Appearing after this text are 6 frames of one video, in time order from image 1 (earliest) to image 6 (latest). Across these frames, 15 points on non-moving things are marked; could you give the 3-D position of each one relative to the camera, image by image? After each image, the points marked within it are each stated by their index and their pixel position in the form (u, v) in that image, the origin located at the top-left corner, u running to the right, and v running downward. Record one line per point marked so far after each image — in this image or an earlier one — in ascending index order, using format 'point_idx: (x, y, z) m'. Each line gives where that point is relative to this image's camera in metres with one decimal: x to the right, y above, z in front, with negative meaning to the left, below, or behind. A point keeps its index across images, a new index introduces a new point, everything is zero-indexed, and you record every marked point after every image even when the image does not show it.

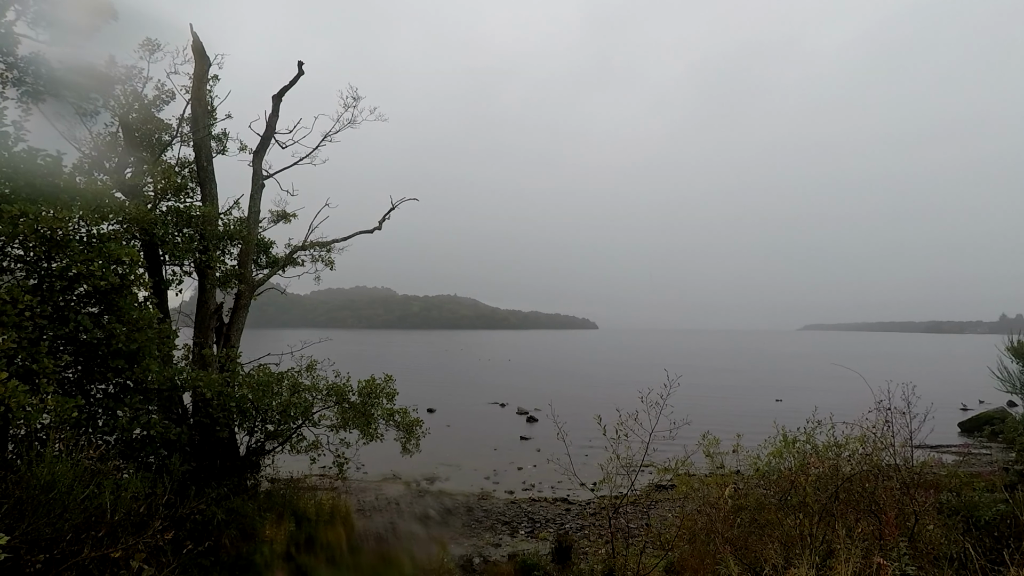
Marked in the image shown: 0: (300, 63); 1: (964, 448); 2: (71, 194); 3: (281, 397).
0: (-5.1, +5.4, +11.0) m
1: (+19.6, -7.0, +19.8) m
2: (-6.6, +1.4, +6.8) m
3: (-4.5, -2.1, +8.9) m
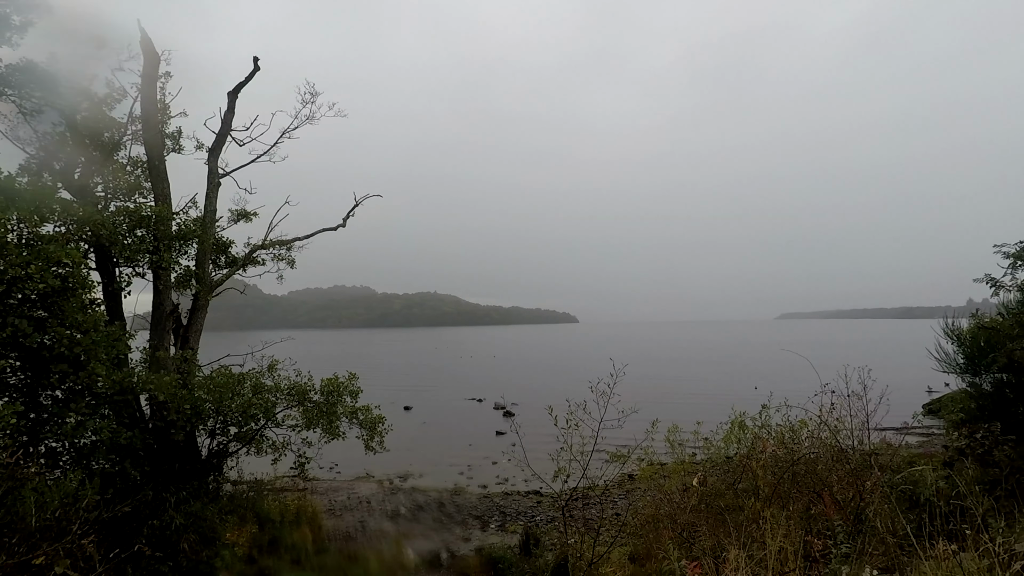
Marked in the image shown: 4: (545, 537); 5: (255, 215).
0: (-6.0, +5.4, +10.8) m
1: (+18.5, -6.4, +20.7) m
2: (-7.3, +1.3, +6.6) m
3: (-5.2, -2.1, +8.8) m
4: (+0.8, -5.5, +10.1) m
5: (-6.2, +1.8, +11.1) m
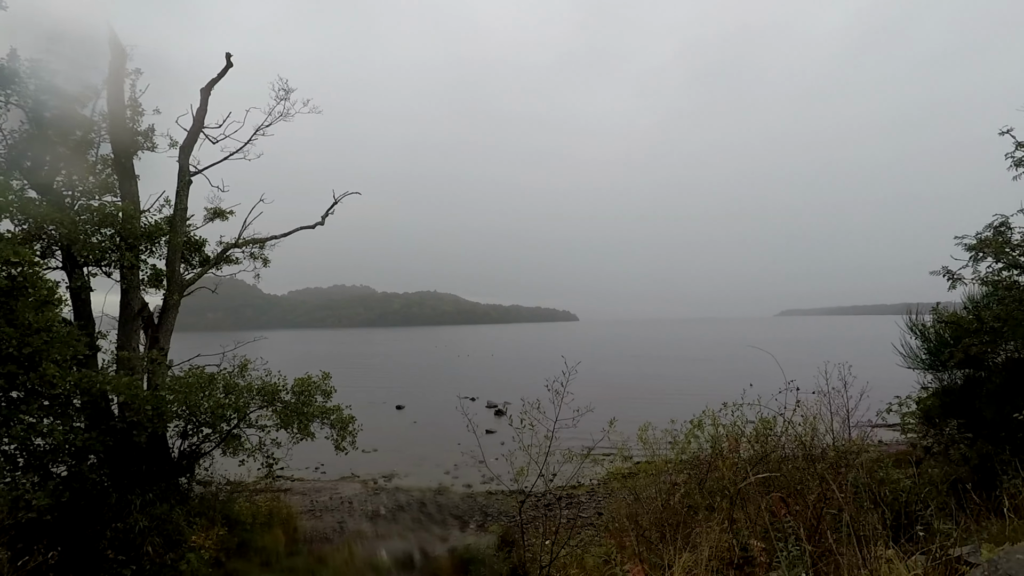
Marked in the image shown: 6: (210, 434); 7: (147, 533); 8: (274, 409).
0: (-6.6, +5.4, +10.6) m
1: (+18.0, -6.2, +20.5) m
2: (-7.8, +1.3, +6.4) m
3: (-5.7, -2.1, +8.7) m
4: (+0.3, -5.5, +10.0) m
5: (-6.8, +1.8, +11.0) m
6: (-5.9, -2.9, +9.1) m
7: (-6.0, -4.0, +7.5) m
8: (-4.8, -2.4, +9.2) m
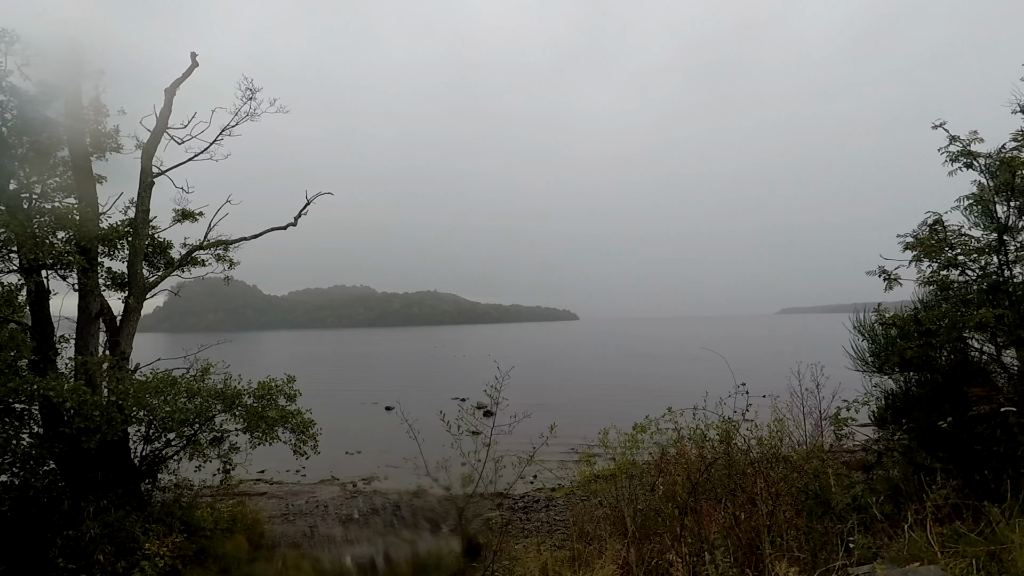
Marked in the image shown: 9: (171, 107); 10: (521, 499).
0: (-7.3, +5.4, +10.5) m
1: (+17.4, -6.1, +20.3) m
2: (-8.5, +1.3, +6.3) m
3: (-6.4, -2.1, +8.5) m
4: (-0.4, -5.5, +9.9) m
5: (-7.5, +1.7, +10.8) m
6: (-6.6, -2.9, +8.9) m
7: (-6.7, -4.1, +7.4) m
8: (-5.5, -2.5, +9.1) m
9: (-7.8, +4.2, +10.5) m
10: (+0.3, -6.2, +13.4) m
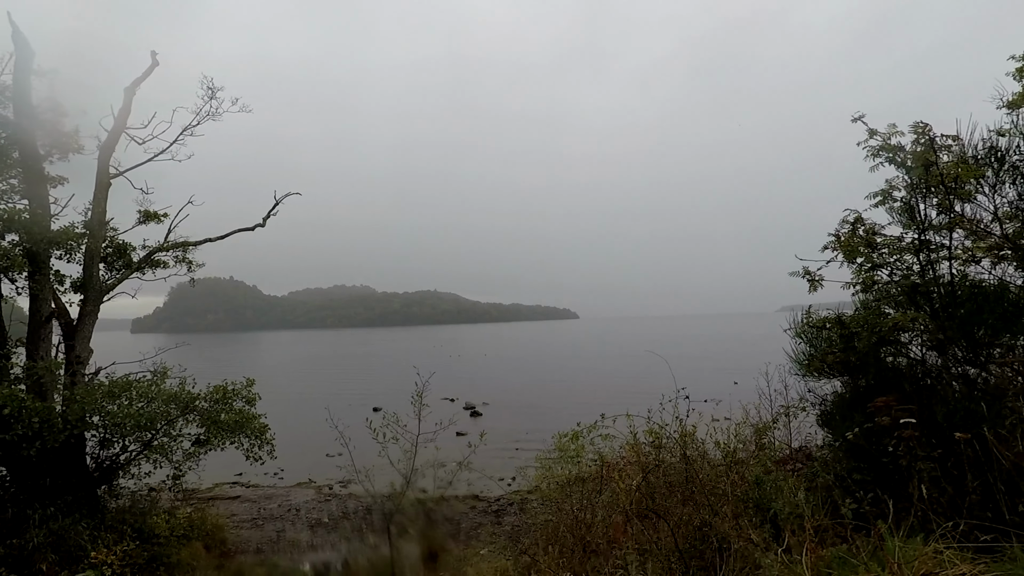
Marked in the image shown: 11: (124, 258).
0: (-8.1, +5.3, +10.3) m
1: (+16.7, -6.0, +20.1) m
2: (-9.3, +1.2, +6.2) m
3: (-7.2, -2.2, +8.4) m
4: (-1.2, -5.5, +9.7) m
5: (-8.3, +1.7, +10.7) m
6: (-7.4, -3.0, +8.8) m
7: (-7.5, -4.2, +7.3) m
8: (-6.3, -2.5, +8.9) m
9: (-8.6, +4.1, +10.4) m
10: (-0.4, -6.2, +13.2) m
11: (-8.6, +0.7, +10.1) m
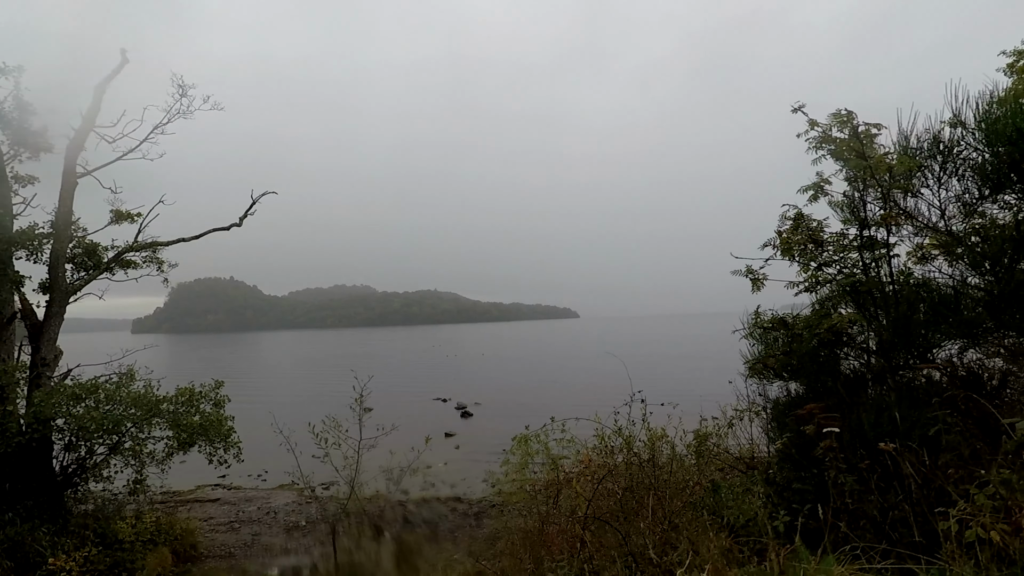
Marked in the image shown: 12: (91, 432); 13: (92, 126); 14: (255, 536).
0: (-8.7, +5.3, +10.2) m
1: (+16.2, -6.0, +19.9) m
2: (-9.9, +1.2, +6.0) m
3: (-7.7, -2.2, +8.2) m
4: (-1.7, -5.5, +9.5) m
5: (-8.8, +1.7, +10.5) m
6: (-7.9, -3.0, +8.6) m
7: (-8.0, -4.2, +7.1) m
8: (-6.8, -2.6, +8.8) m
9: (-9.2, +4.1, +10.2) m
10: (-1.0, -6.2, +13.0) m
11: (-9.2, +0.7, +10.0) m
12: (-7.5, -2.6, +8.2) m
13: (-9.2, +3.6, +10.0) m
14: (-6.2, -6.0, +11.1) m
